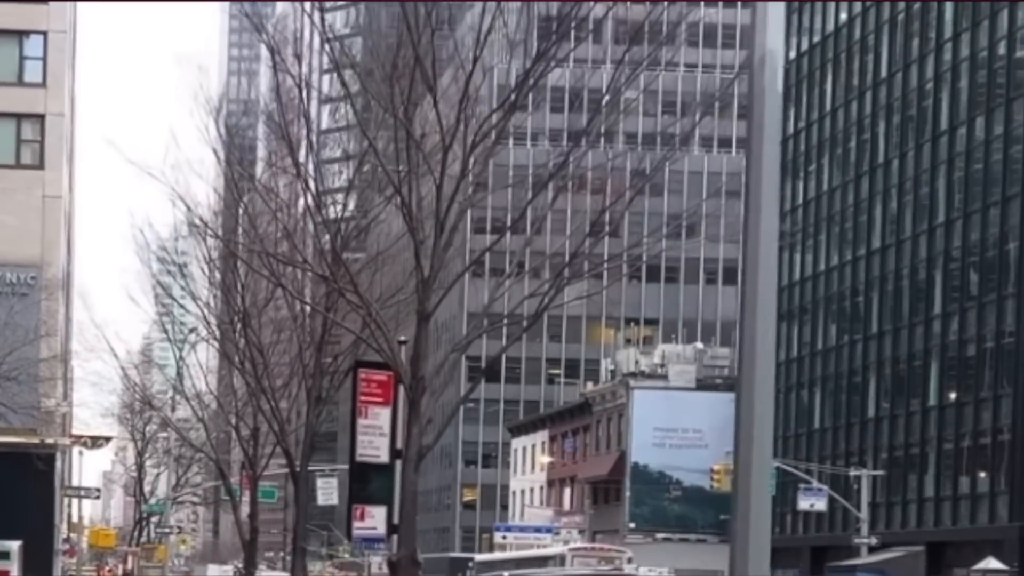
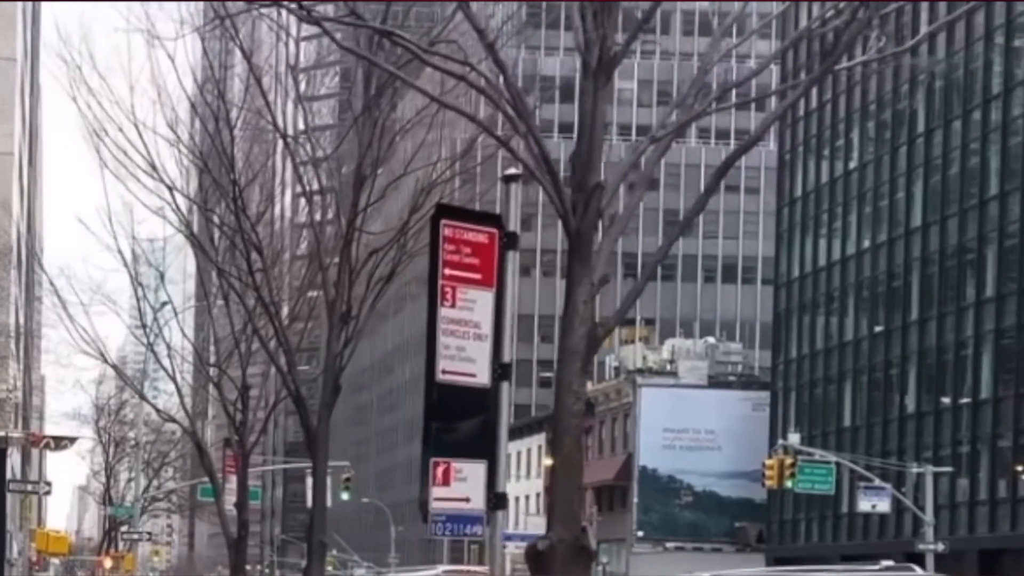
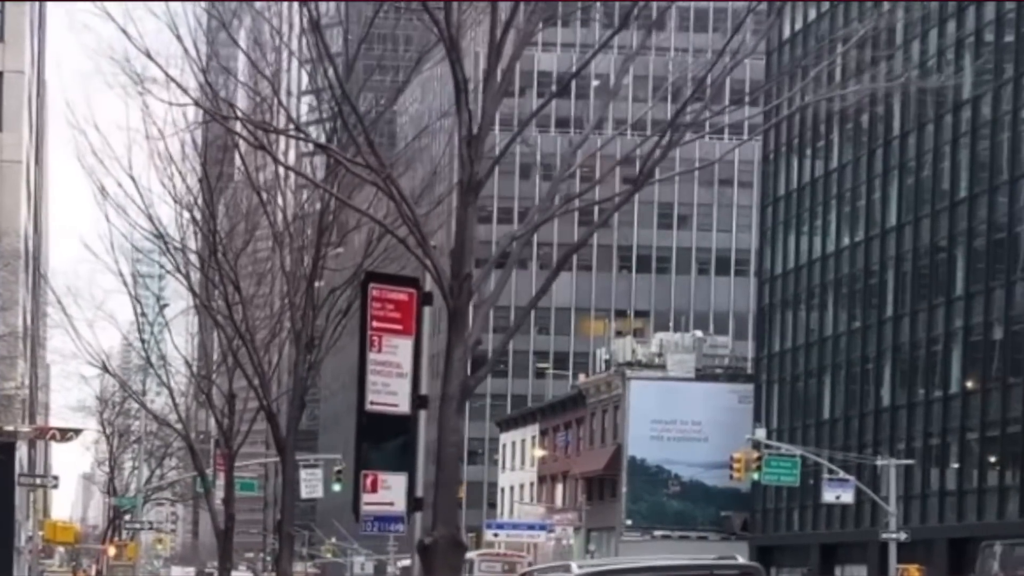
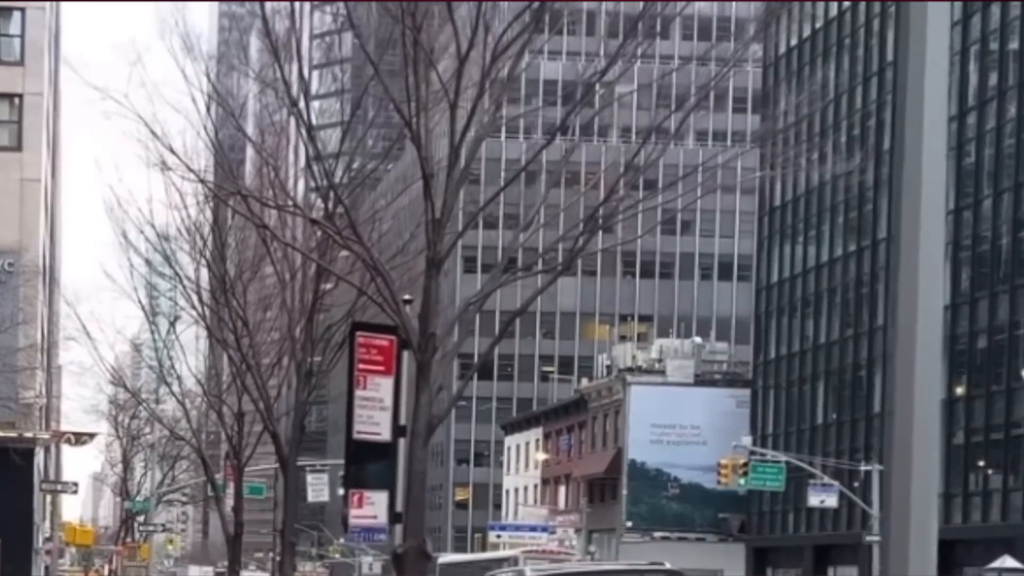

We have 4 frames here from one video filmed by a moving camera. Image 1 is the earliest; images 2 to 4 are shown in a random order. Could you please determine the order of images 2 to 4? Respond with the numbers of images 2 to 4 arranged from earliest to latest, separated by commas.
4, 3, 2
